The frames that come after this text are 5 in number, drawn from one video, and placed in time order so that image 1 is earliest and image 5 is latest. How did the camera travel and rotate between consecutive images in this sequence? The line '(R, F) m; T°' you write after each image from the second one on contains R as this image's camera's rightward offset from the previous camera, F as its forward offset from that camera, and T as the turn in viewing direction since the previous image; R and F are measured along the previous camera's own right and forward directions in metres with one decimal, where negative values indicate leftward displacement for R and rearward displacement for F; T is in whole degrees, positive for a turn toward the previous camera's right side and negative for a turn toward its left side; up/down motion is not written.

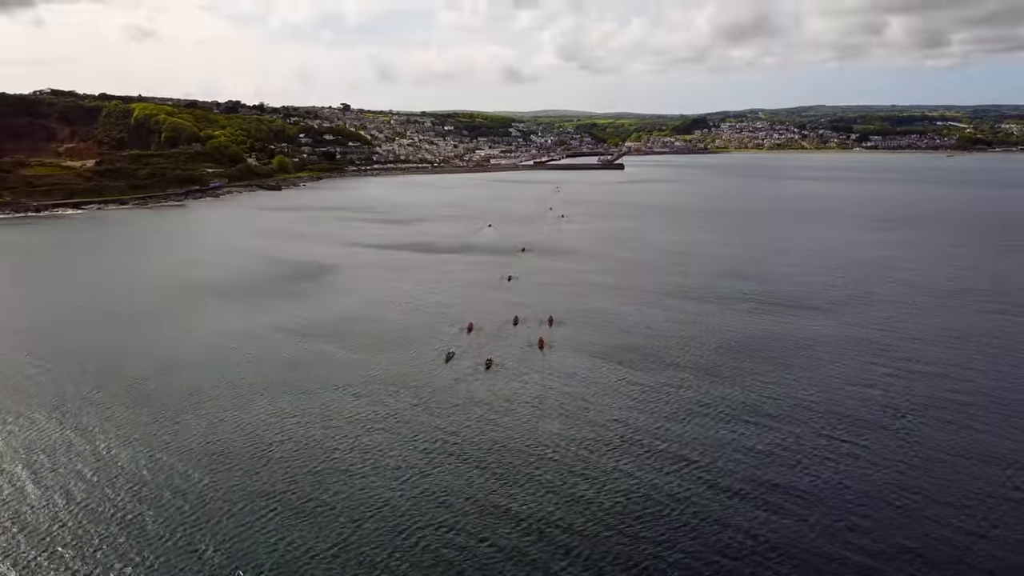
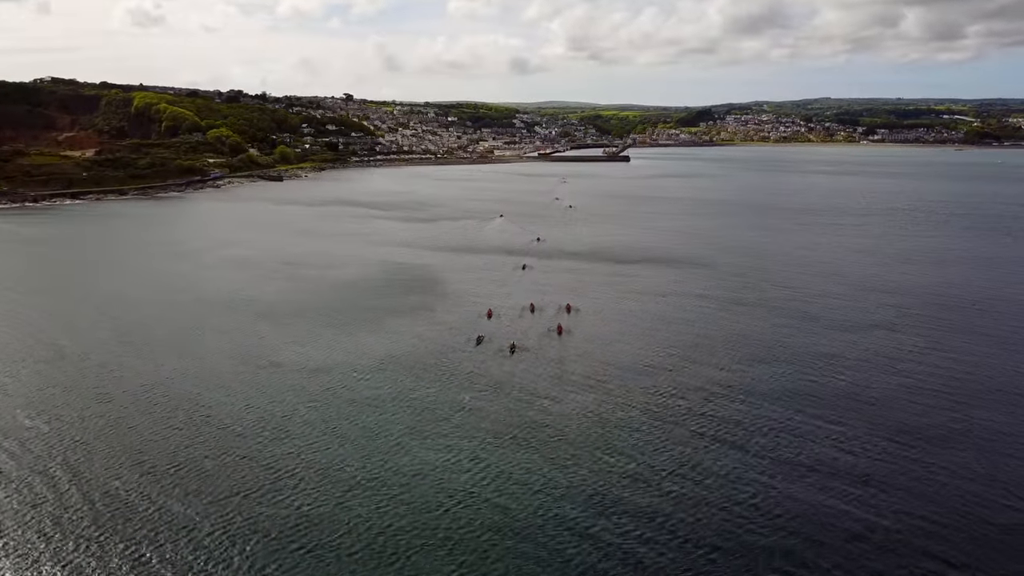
(-0.4, +0.9) m; 0°
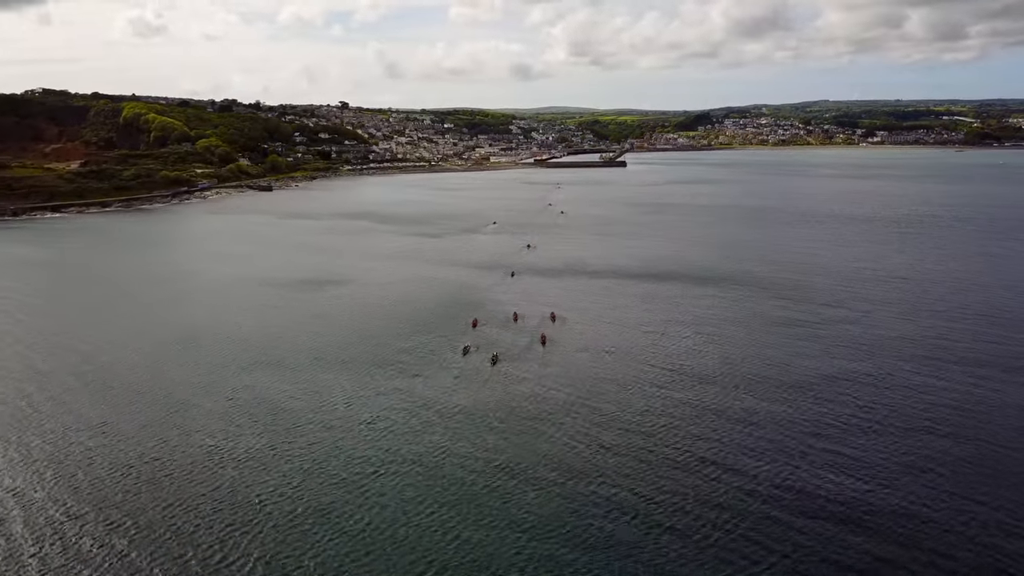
(+0.6, +1.3) m; 0°
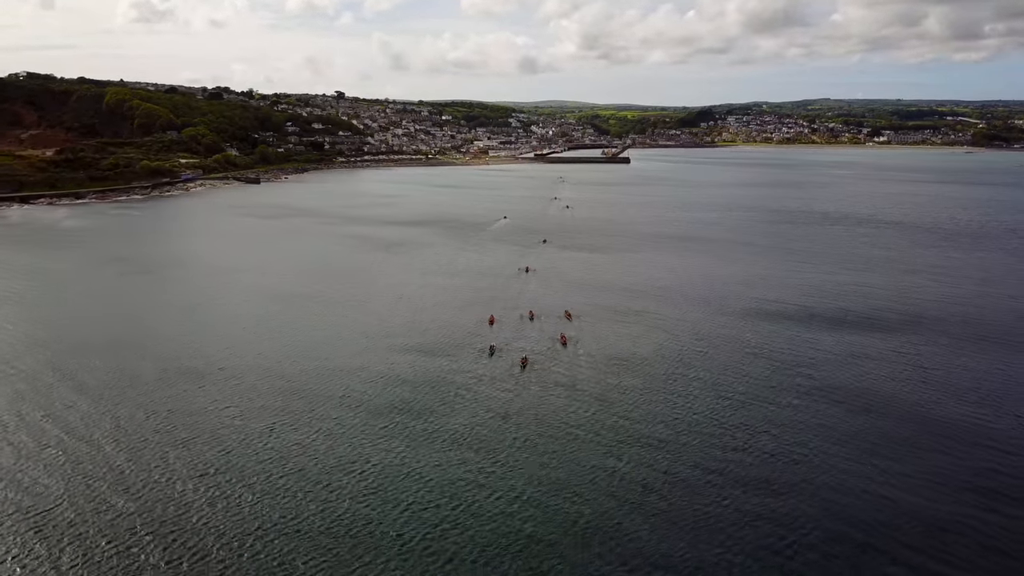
(-0.4, +3.3) m; 0°
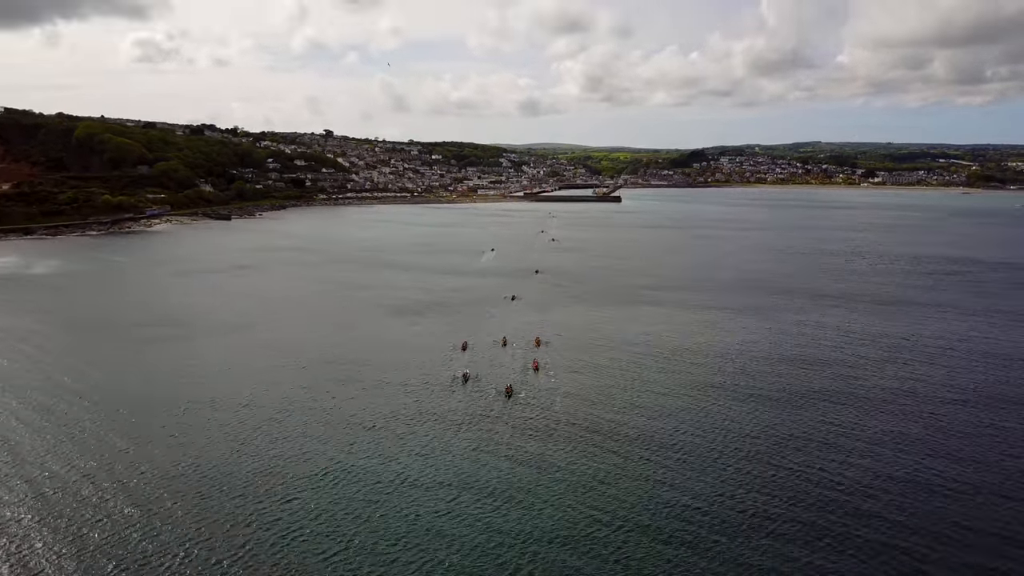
(+0.6, +3.8) m; +1°
